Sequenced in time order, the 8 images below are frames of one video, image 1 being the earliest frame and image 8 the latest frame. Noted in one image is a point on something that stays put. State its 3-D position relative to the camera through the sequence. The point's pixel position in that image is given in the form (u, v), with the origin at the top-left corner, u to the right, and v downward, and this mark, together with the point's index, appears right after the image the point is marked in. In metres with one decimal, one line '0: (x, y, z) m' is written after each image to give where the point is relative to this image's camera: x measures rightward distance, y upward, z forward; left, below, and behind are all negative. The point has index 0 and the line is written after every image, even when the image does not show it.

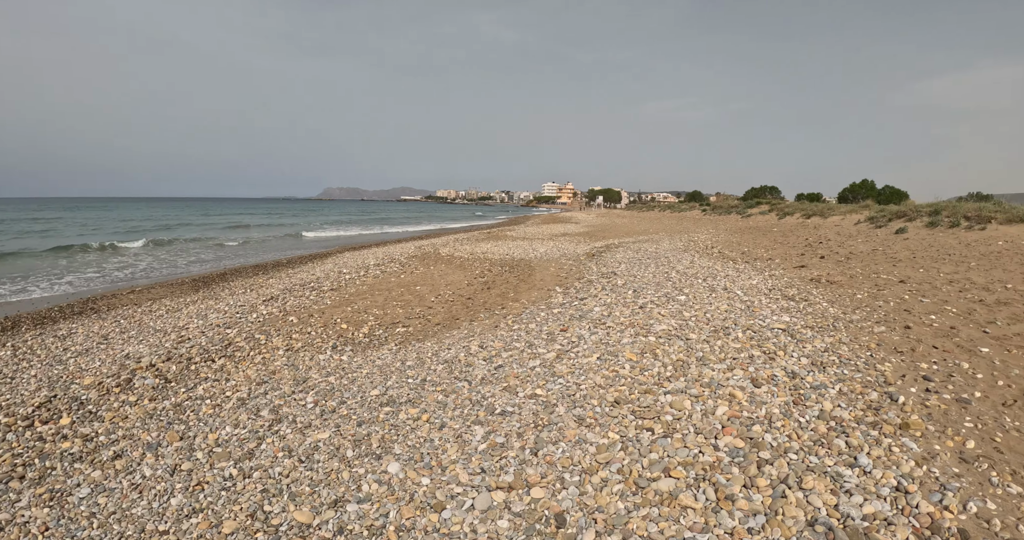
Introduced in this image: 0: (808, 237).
0: (+10.4, +1.4, +17.9) m
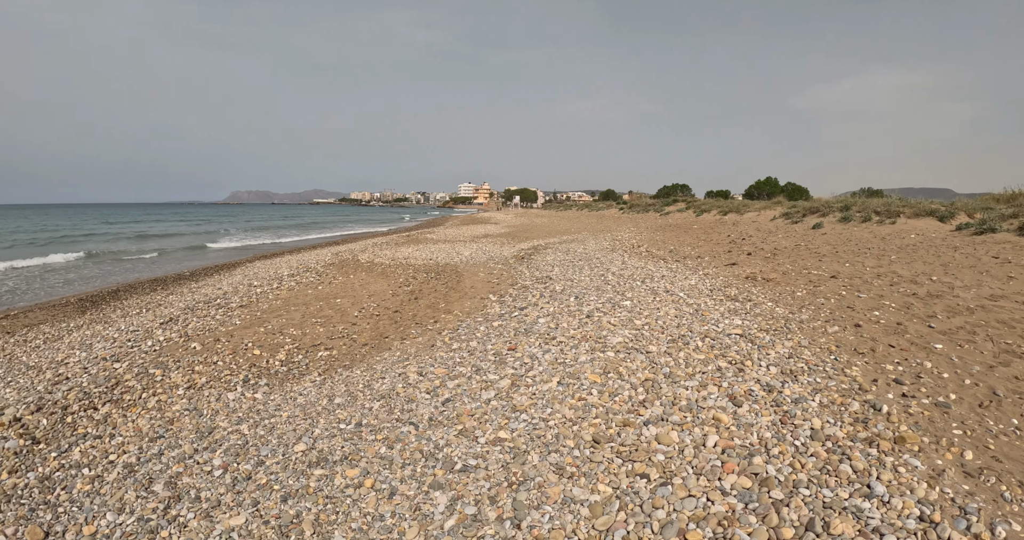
0: (+7.9, +1.5, +18.5) m
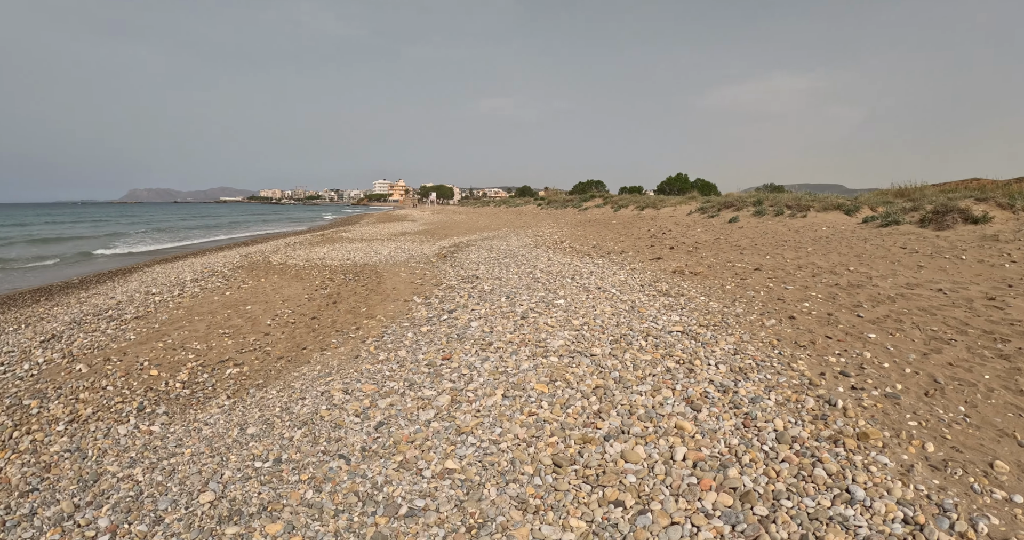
0: (+5.2, +1.7, +19.0) m
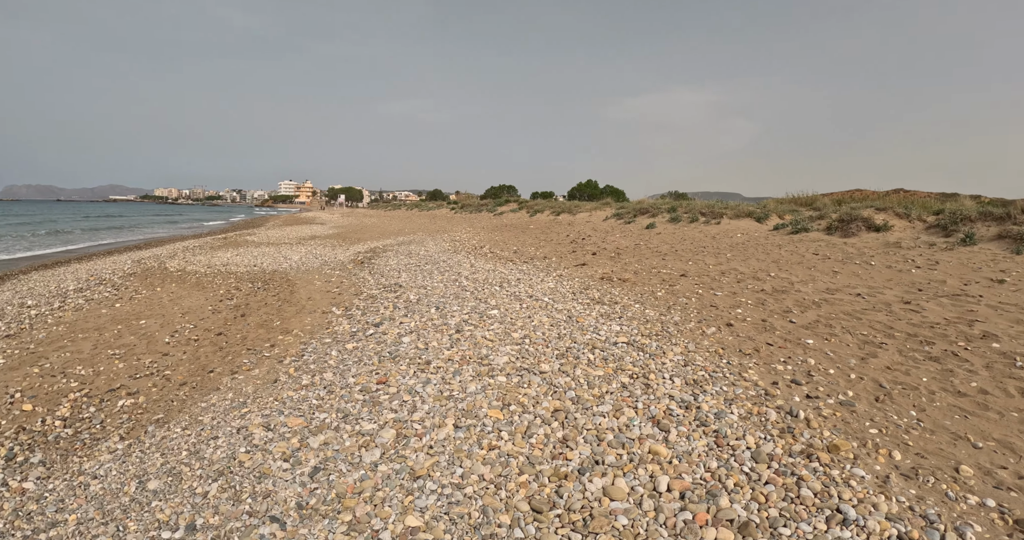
0: (+2.1, +1.5, +19.2) m
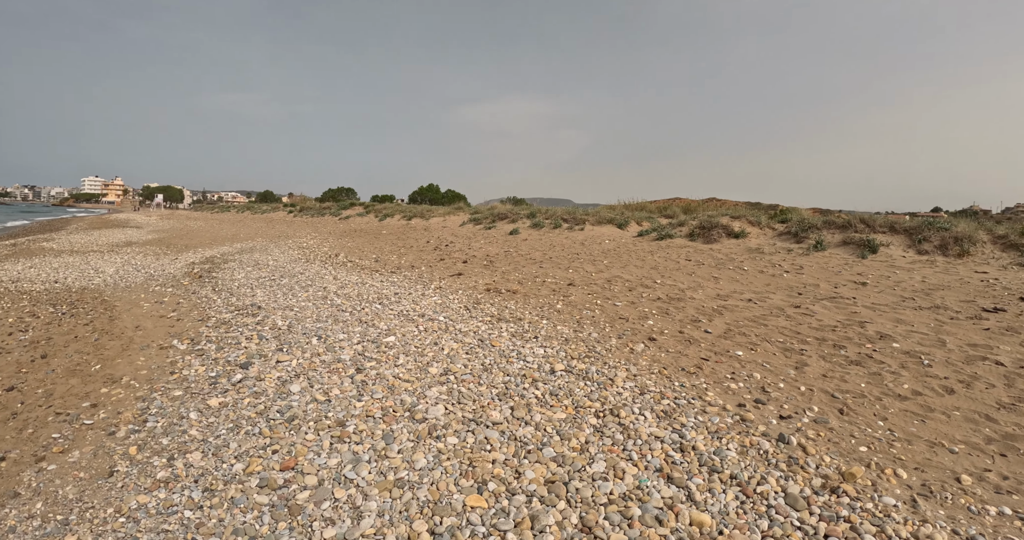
0: (-3.2, +1.2, +17.8) m
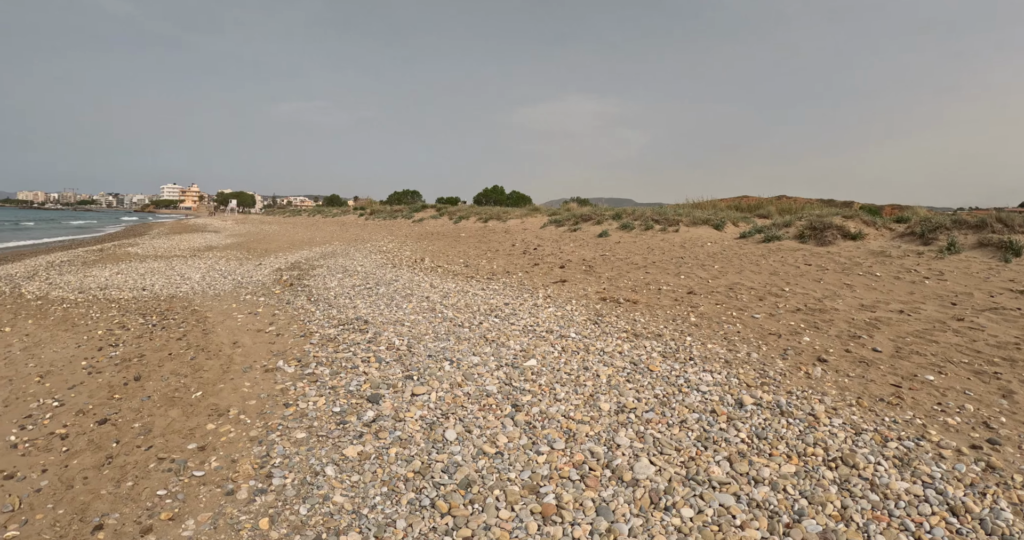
0: (-0.3, +1.0, +17.1) m
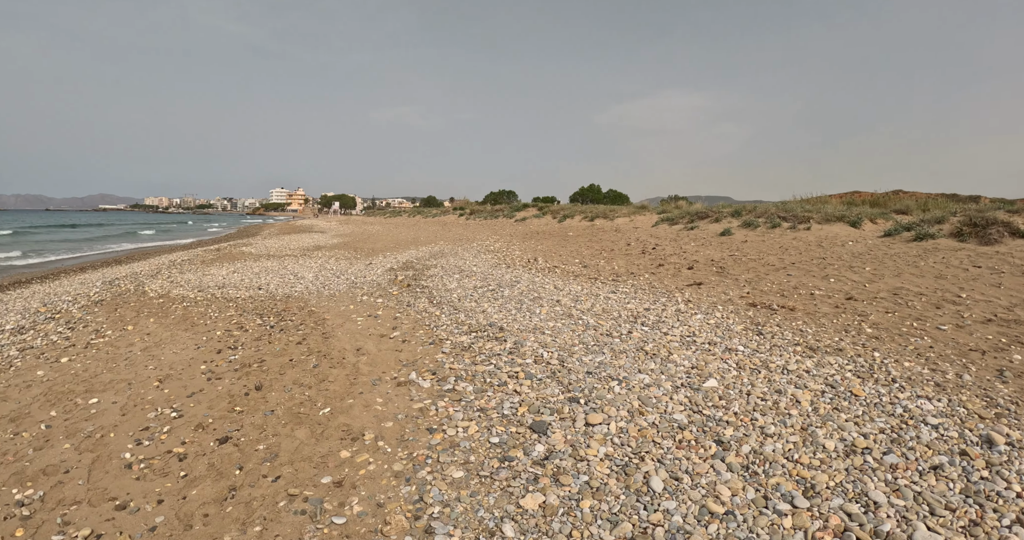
0: (+3.5, +1.0, +16.8) m
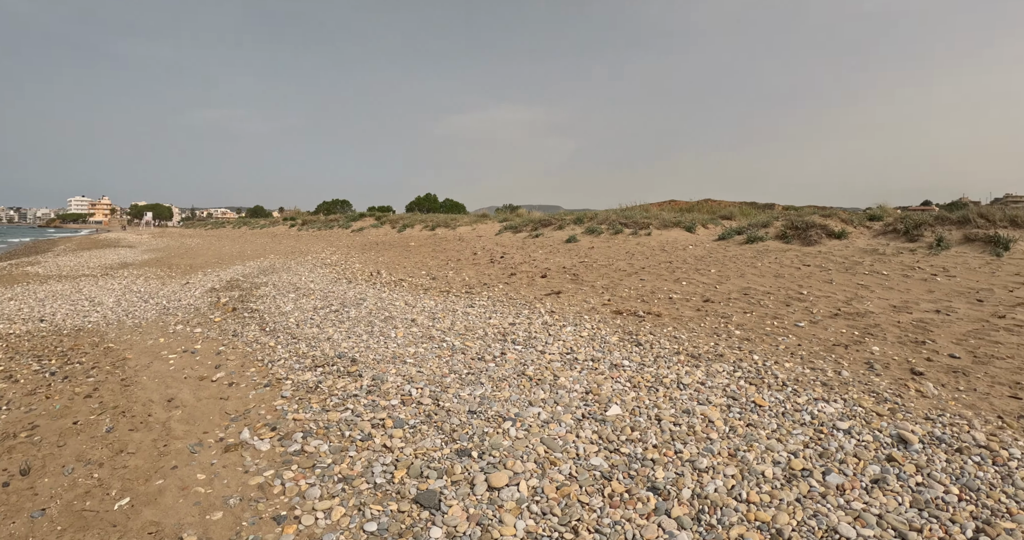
0: (-1.0, +0.7, +15.4) m
